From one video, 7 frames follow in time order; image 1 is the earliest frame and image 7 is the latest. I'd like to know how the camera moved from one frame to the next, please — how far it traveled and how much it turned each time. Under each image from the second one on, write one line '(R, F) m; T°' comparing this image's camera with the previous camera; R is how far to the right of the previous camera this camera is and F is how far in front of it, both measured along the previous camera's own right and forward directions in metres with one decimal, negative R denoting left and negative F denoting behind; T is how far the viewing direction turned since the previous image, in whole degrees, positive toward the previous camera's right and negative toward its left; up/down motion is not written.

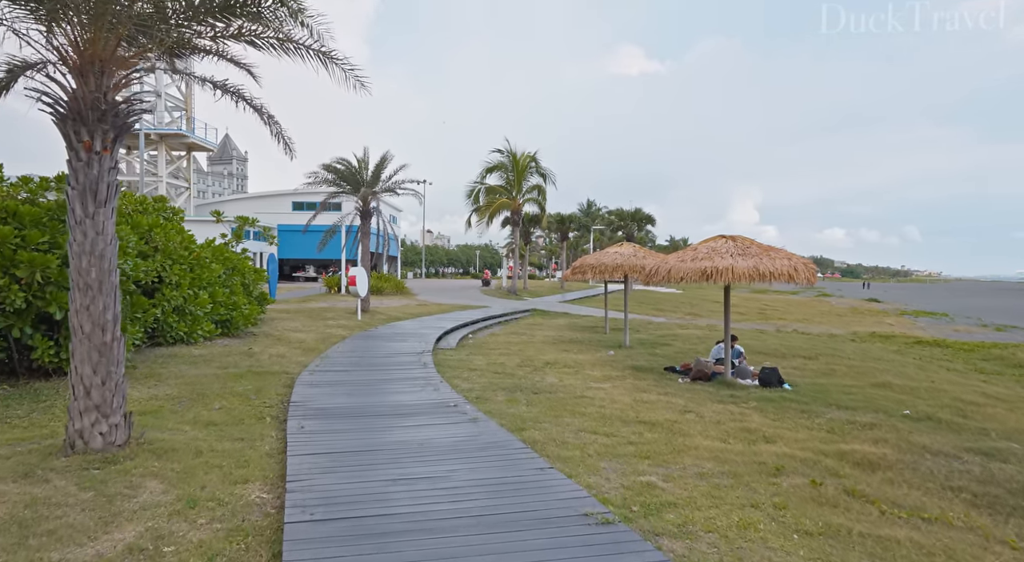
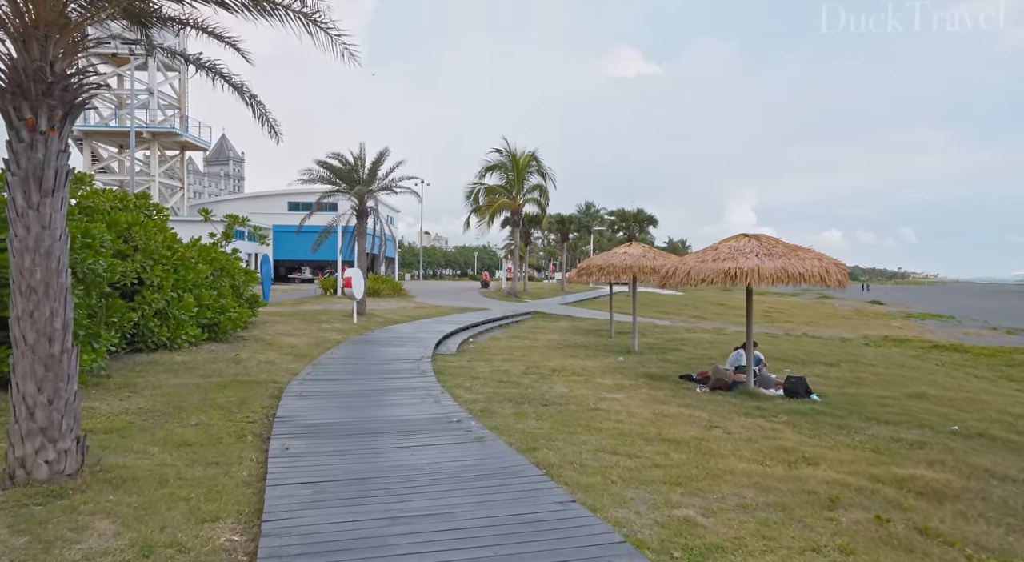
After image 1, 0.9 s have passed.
(-0.1, +0.7) m; 0°
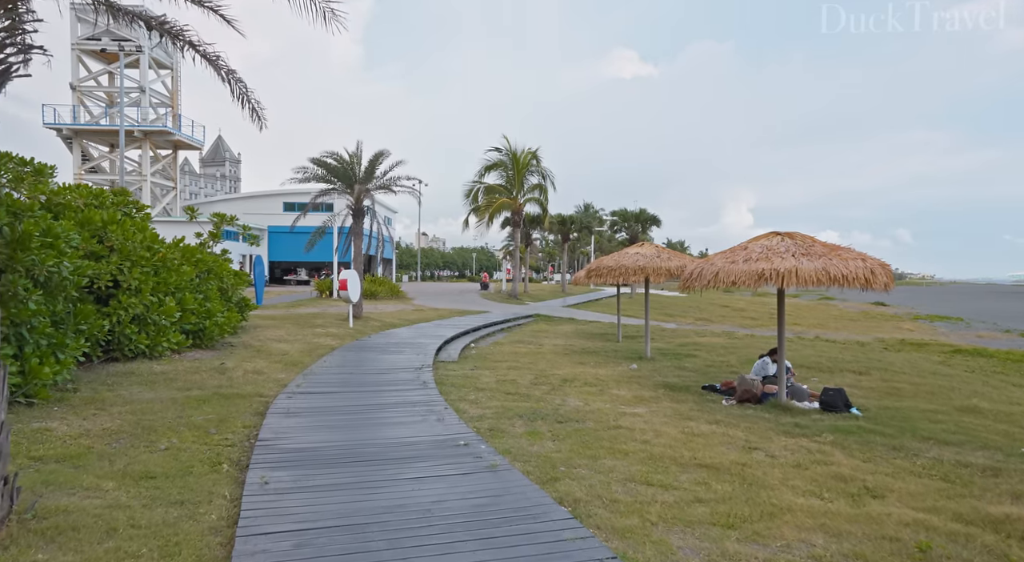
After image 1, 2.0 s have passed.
(-0.2, +0.8) m; 0°
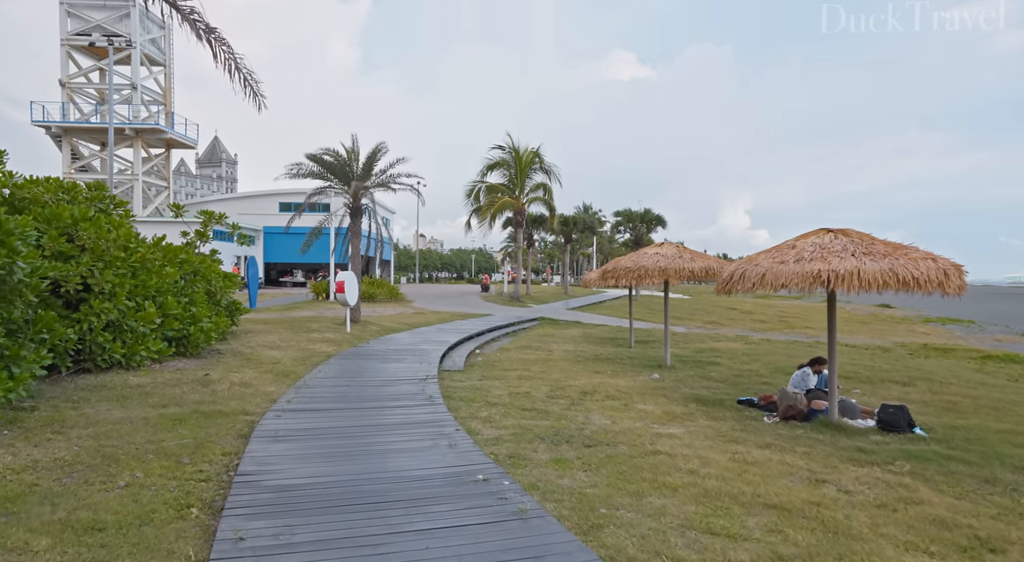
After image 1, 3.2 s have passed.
(-0.2, +0.9) m; 0°
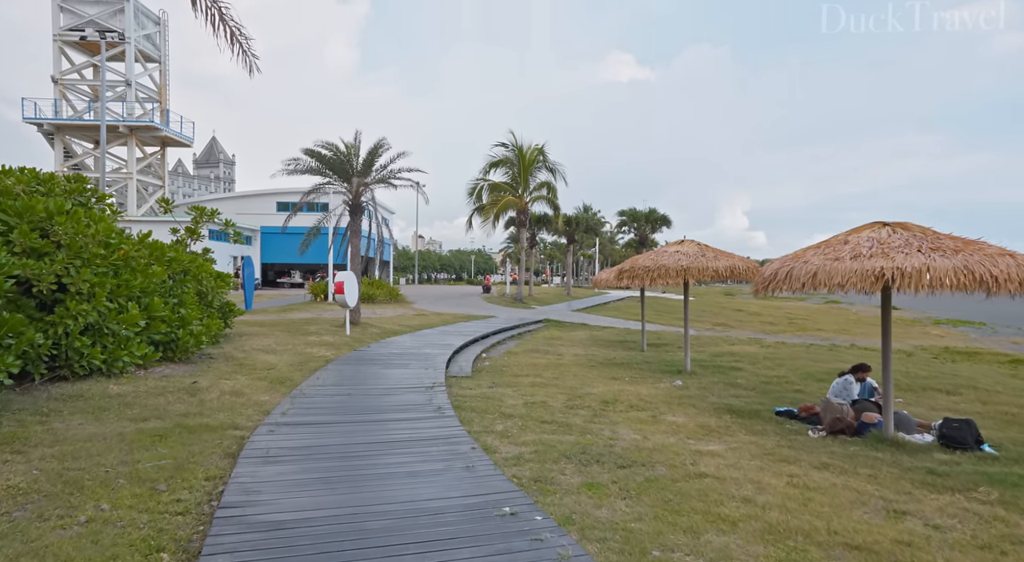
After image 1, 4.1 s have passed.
(-0.2, +0.7) m; 0°
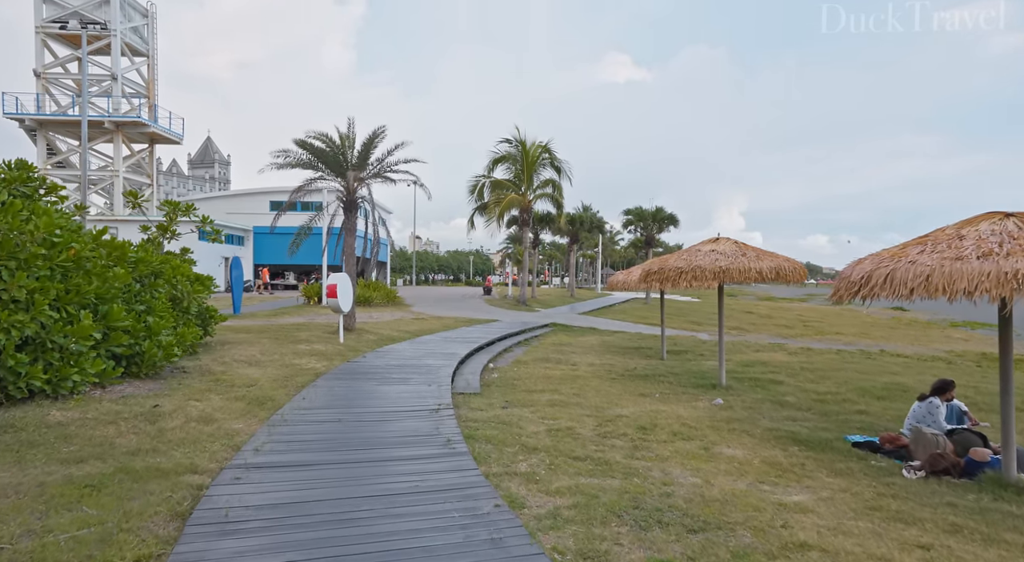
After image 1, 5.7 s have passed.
(-0.3, +1.2) m; 0°
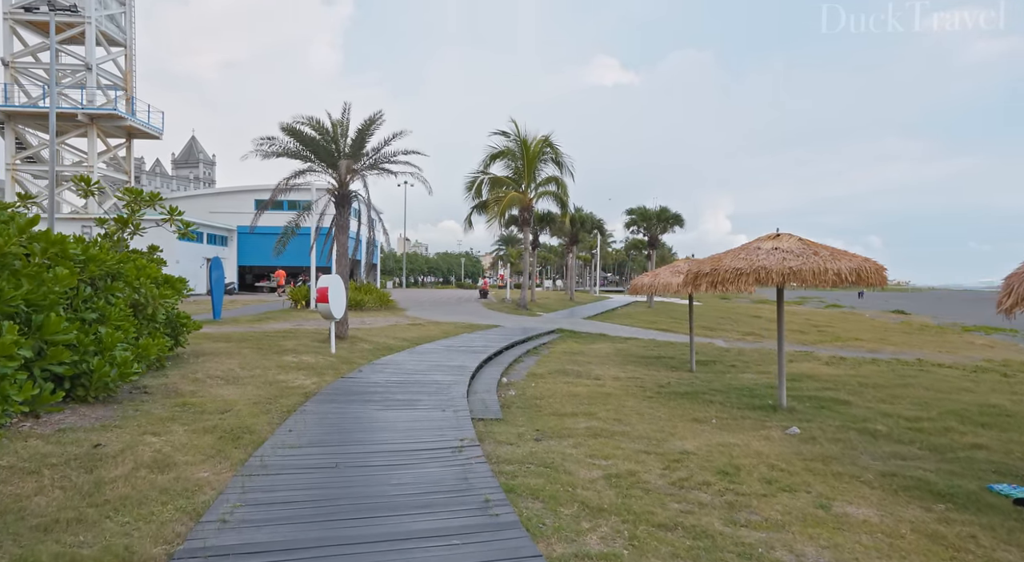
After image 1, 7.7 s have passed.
(-0.5, +1.5) m; +1°
